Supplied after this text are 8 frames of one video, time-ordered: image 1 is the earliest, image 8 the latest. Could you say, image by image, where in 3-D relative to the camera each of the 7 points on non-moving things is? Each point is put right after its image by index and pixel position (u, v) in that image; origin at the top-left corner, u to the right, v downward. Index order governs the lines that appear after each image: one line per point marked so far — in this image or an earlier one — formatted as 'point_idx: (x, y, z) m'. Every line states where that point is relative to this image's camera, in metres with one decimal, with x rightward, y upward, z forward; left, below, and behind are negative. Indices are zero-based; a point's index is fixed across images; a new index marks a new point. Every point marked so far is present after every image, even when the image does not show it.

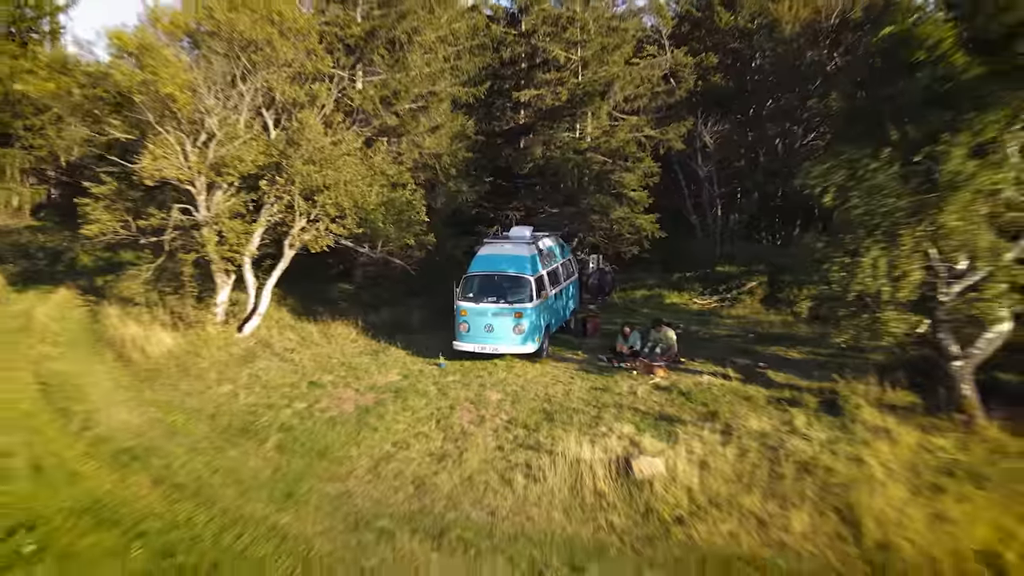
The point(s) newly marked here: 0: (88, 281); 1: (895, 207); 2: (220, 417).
0: (-10.2, +0.2, +11.7) m
1: (+3.8, +0.8, +4.9) m
2: (-3.7, -1.7, +6.4) m
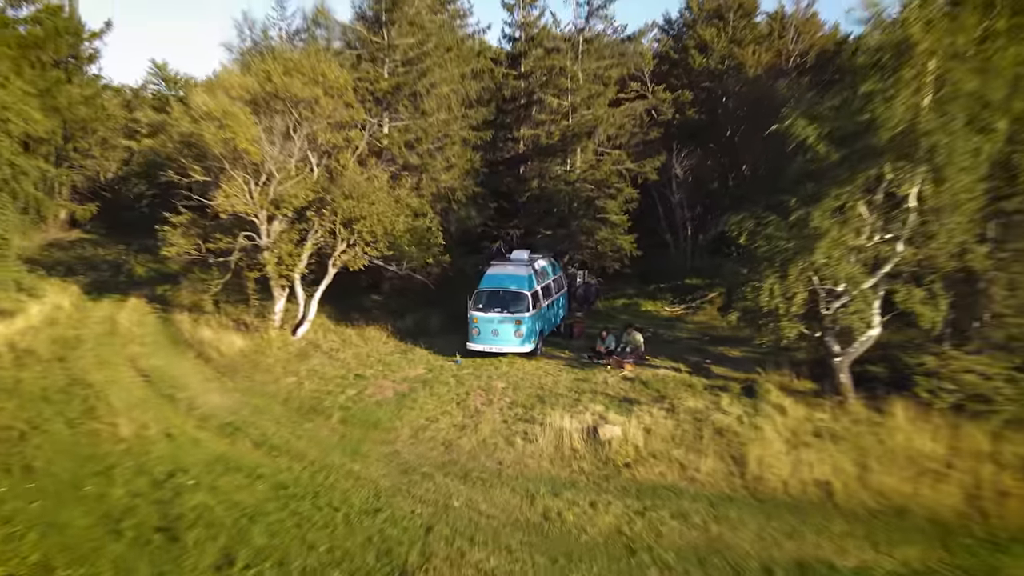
0: (-10.2, 0.0, +13.7) m
1: (+3.8, +0.6, +6.8) m
2: (-3.7, -1.9, +8.3) m
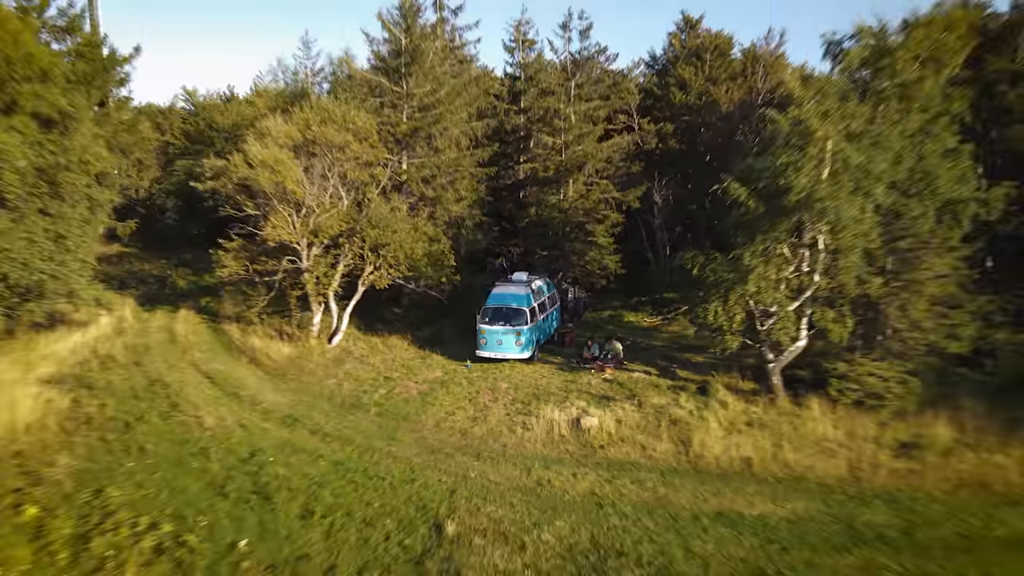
0: (-10.1, -0.4, +15.5) m
1: (+3.9, +0.2, +8.7) m
2: (-3.7, -2.3, +10.2) m
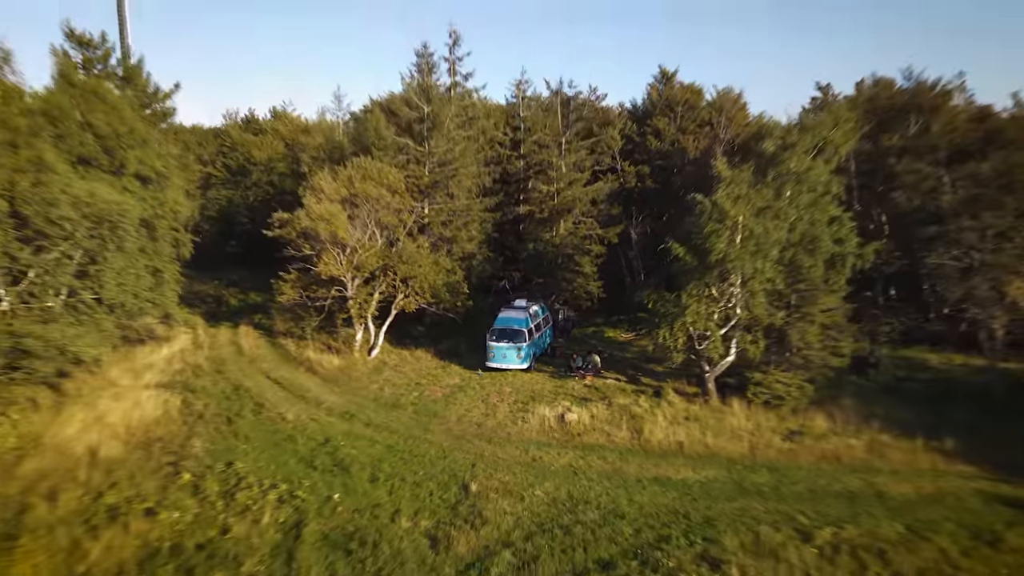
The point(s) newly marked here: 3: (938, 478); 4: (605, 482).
0: (-10.1, -1.2, +18.6) m
1: (+3.9, -0.6, +11.8) m
2: (-3.6, -3.0, +13.3) m
3: (+8.1, -3.6, +9.3) m
4: (+1.8, -3.8, +9.5) m
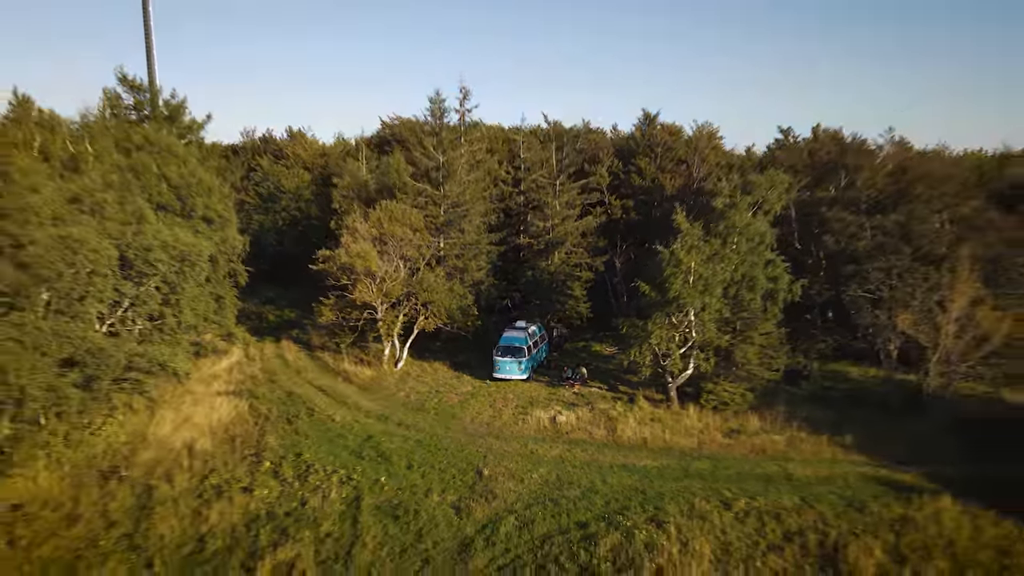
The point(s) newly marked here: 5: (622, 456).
0: (-10.0, -2.0, +21.7) m
1: (+4.0, -1.4, +14.8) m
2: (-3.5, -3.9, +16.3) m
3: (+8.2, -4.5, +12.4) m
4: (+1.9, -4.7, +12.6) m
5: (+3.0, -4.5, +13.1) m
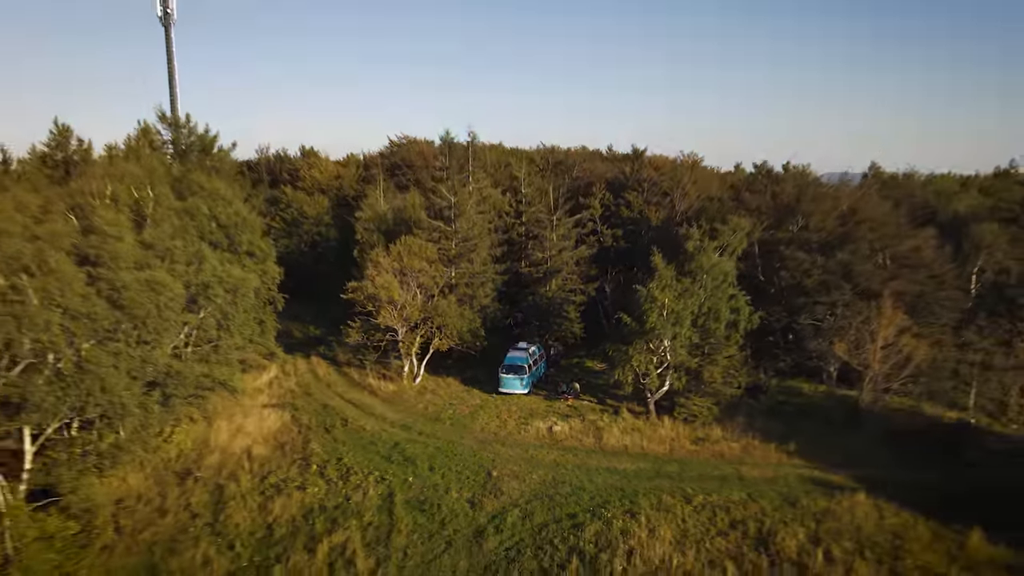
0: (-9.9, -3.1, +24.4) m
1: (+4.1, -2.5, +17.6) m
2: (-3.4, -5.0, +19.1) m
3: (+8.3, -5.6, +15.1) m
4: (+2.0, -5.8, +15.3) m
5: (+3.1, -5.6, +15.8) m
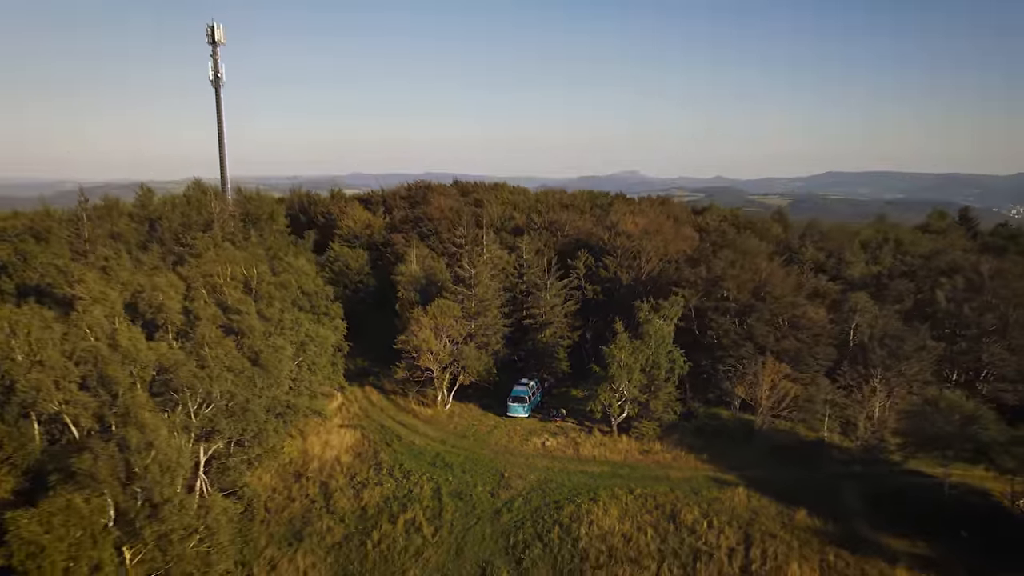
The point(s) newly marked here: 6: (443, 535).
0: (-9.6, -6.1, +32.1) m
1: (+4.4, -5.5, +25.3) m
2: (-3.1, -8.0, +26.8) m
3: (+8.6, -8.6, +22.8) m
4: (+2.2, -8.7, +23.0) m
5: (+3.3, -8.6, +23.5) m
6: (-2.9, -10.2, +20.1) m
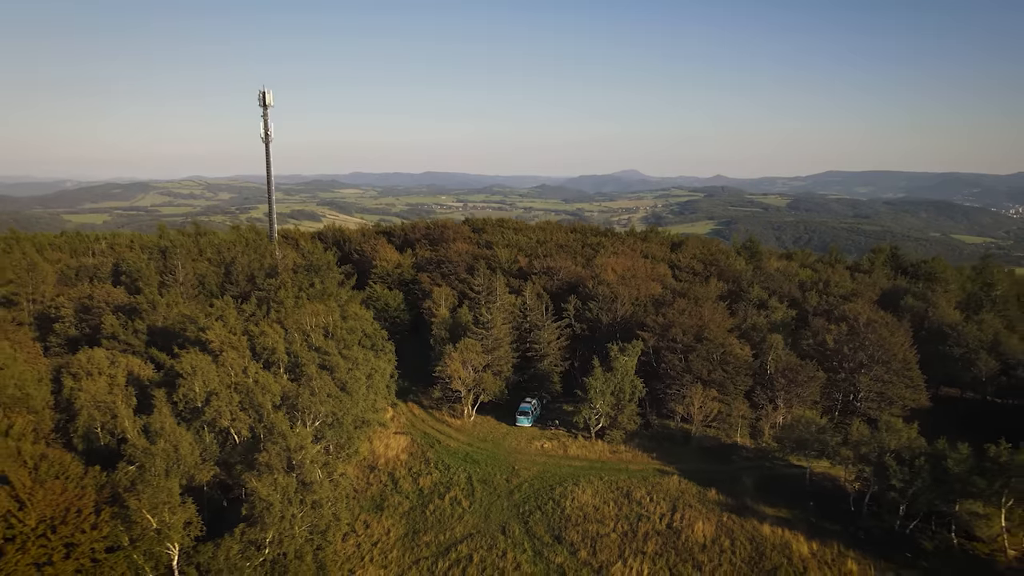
0: (-9.0, -9.5, +42.3) m
1: (+4.9, -8.9, +35.5) m
2: (-2.6, -11.4, +37.0) m
3: (+9.1, -12.0, +33.0) m
4: (+2.8, -12.2, +33.2) m
5: (+3.9, -12.0, +33.7) m
6: (-2.3, -13.6, +30.3) m
